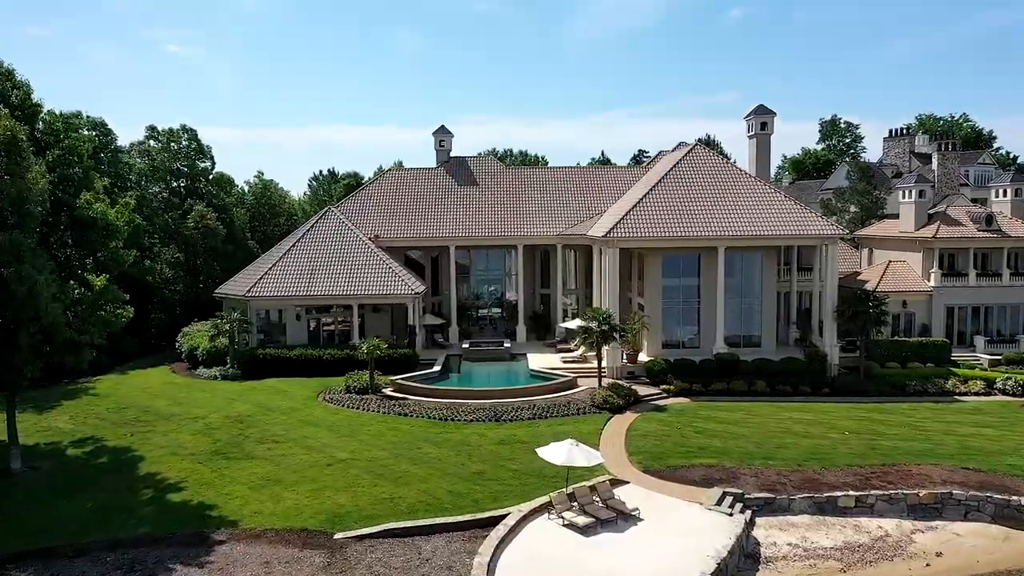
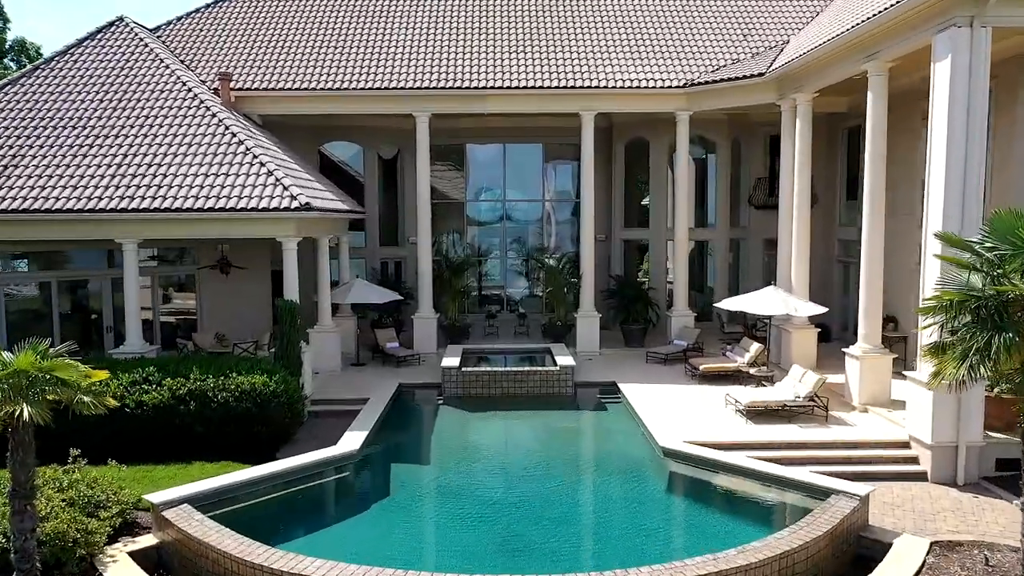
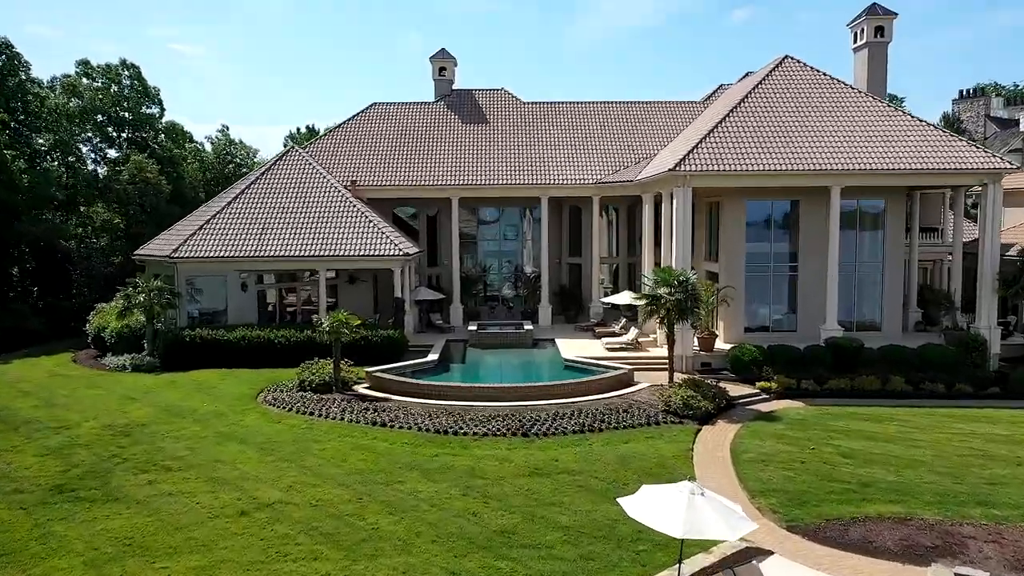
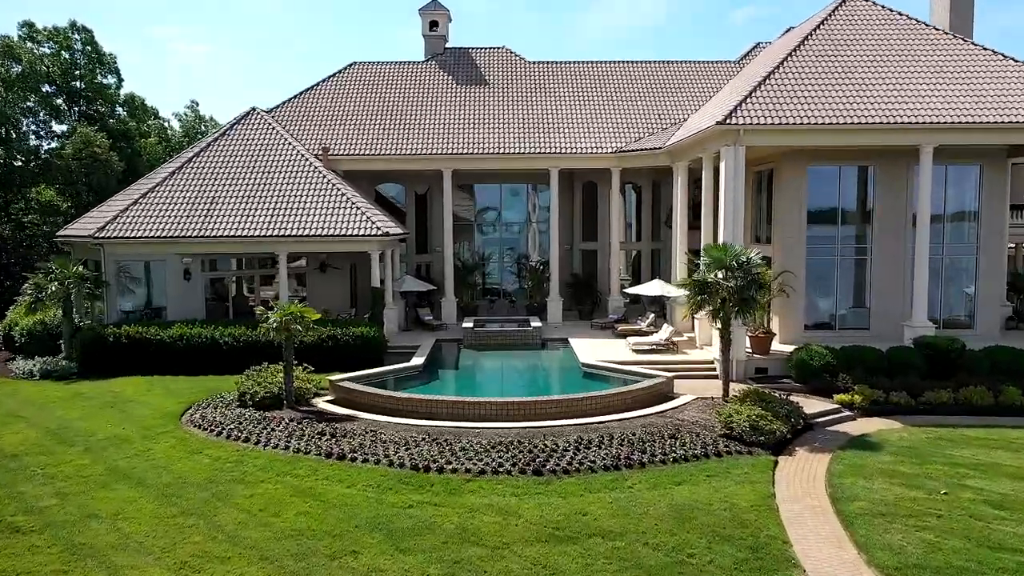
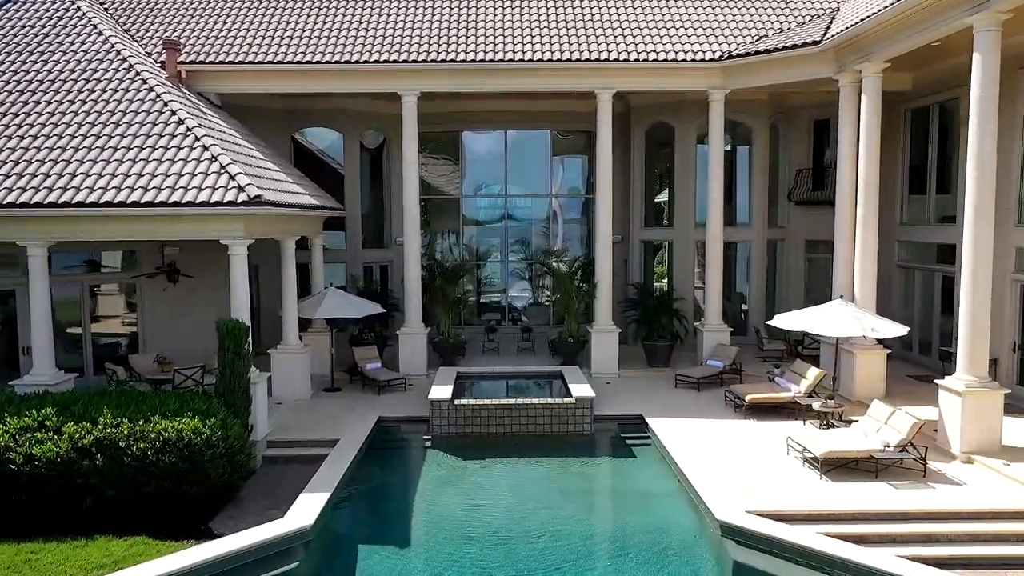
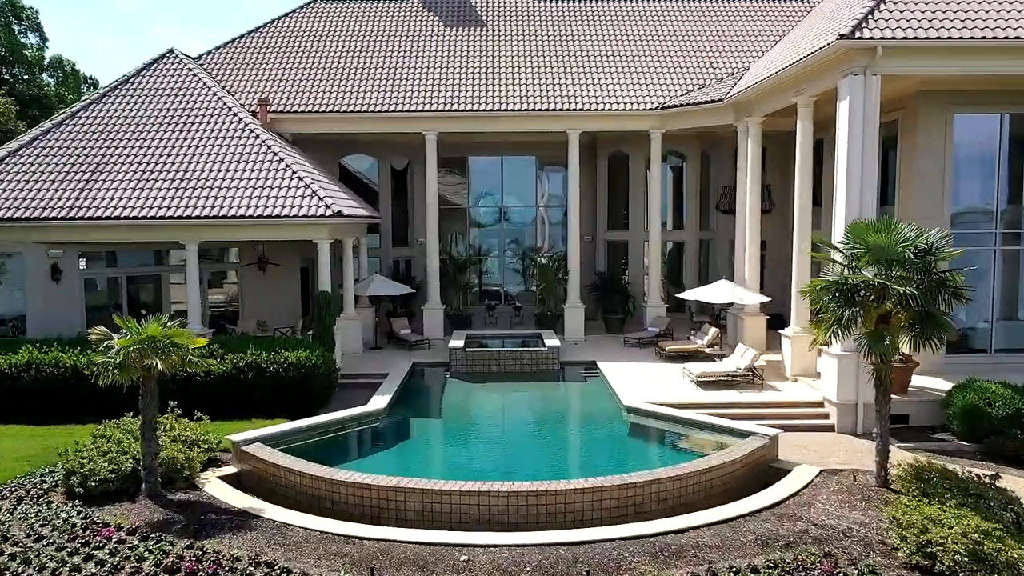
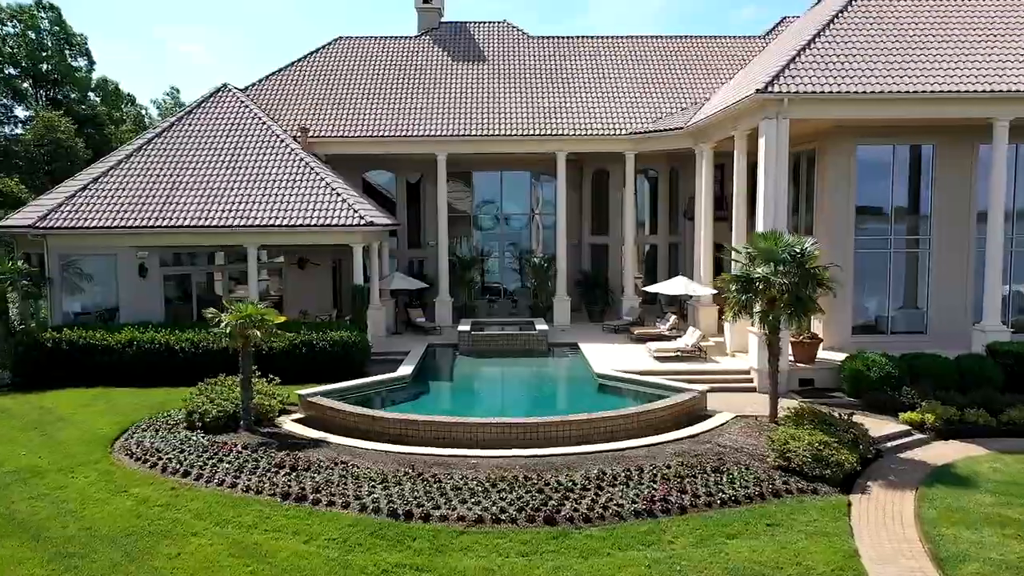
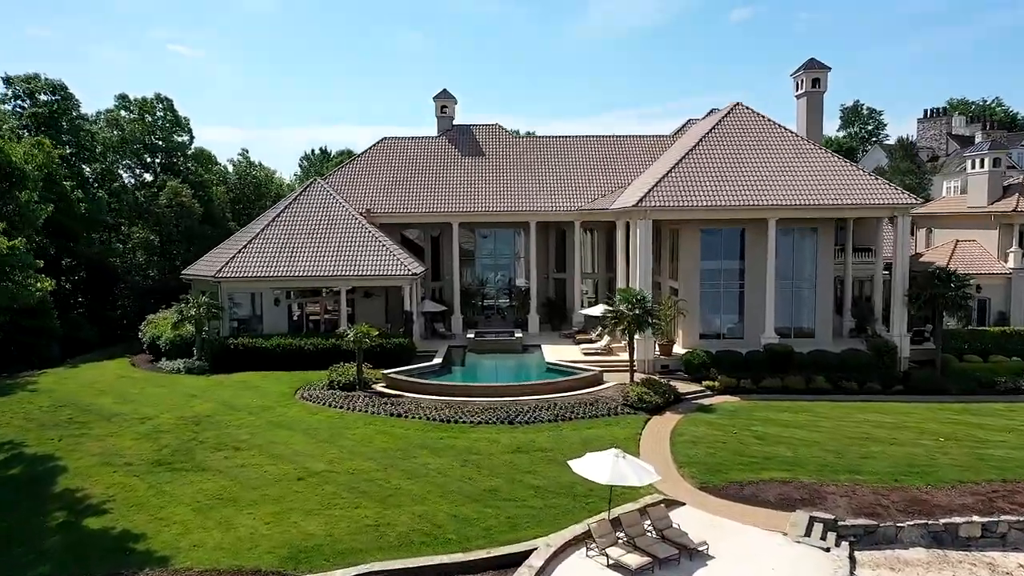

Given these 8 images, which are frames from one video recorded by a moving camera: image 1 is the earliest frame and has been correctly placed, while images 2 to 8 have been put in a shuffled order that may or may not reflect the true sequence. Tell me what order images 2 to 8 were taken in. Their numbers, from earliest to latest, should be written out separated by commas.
8, 3, 4, 7, 6, 2, 5
